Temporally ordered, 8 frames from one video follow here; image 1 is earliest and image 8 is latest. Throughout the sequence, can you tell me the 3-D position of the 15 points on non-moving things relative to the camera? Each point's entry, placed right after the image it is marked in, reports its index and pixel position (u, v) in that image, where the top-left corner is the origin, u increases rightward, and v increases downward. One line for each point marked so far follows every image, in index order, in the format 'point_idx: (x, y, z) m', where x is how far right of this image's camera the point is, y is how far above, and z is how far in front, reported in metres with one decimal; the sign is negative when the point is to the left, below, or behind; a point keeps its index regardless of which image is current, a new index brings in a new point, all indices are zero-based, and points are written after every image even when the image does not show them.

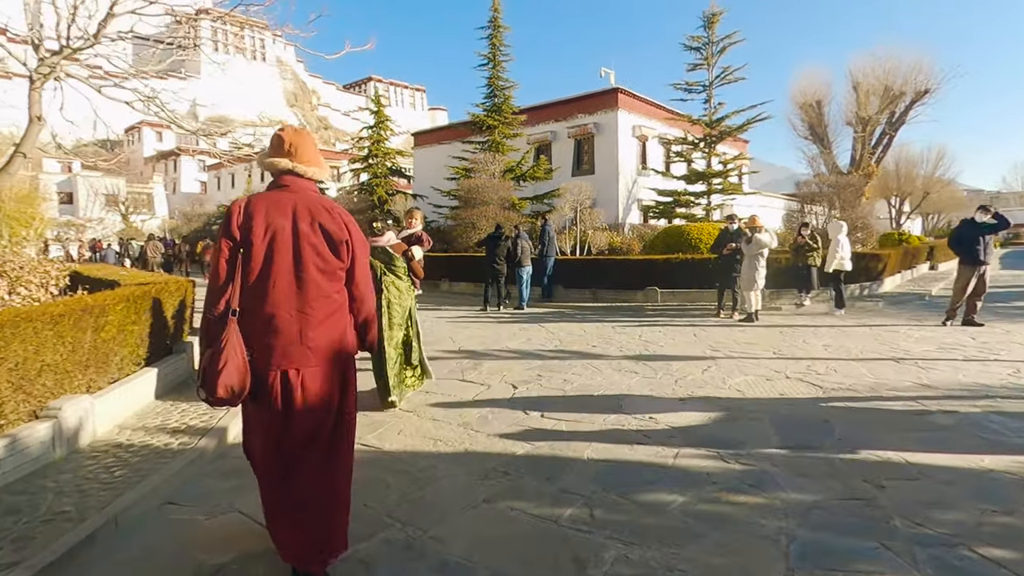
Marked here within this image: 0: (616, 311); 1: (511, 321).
0: (+1.9, -0.4, +9.8) m
1: (0.0, -0.5, +8.6) m
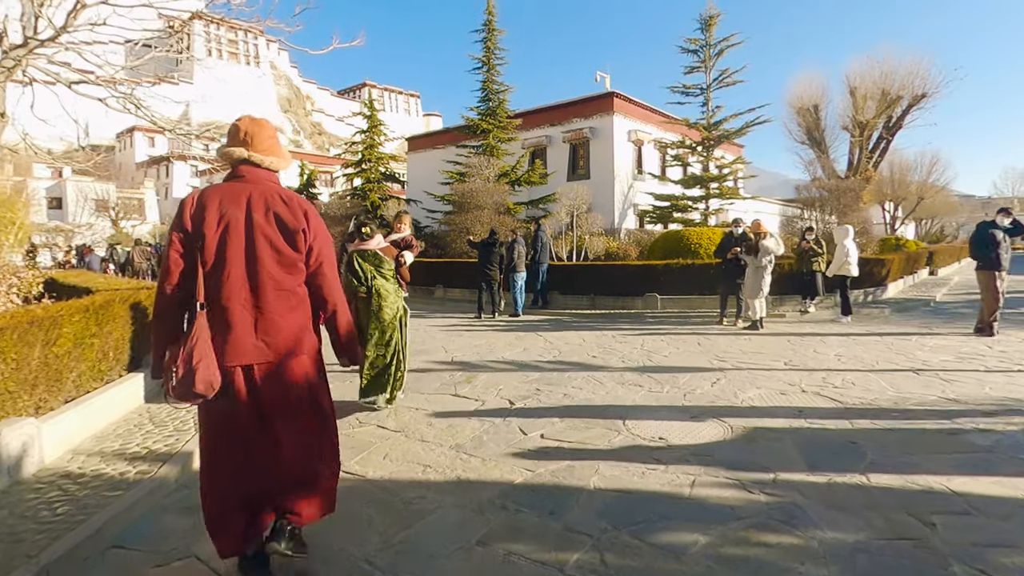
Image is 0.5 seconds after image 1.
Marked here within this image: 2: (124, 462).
0: (+1.8, -0.5, +9.5) m
1: (-0.1, -0.6, +8.3) m
2: (-2.2, -1.0, +3.1) m
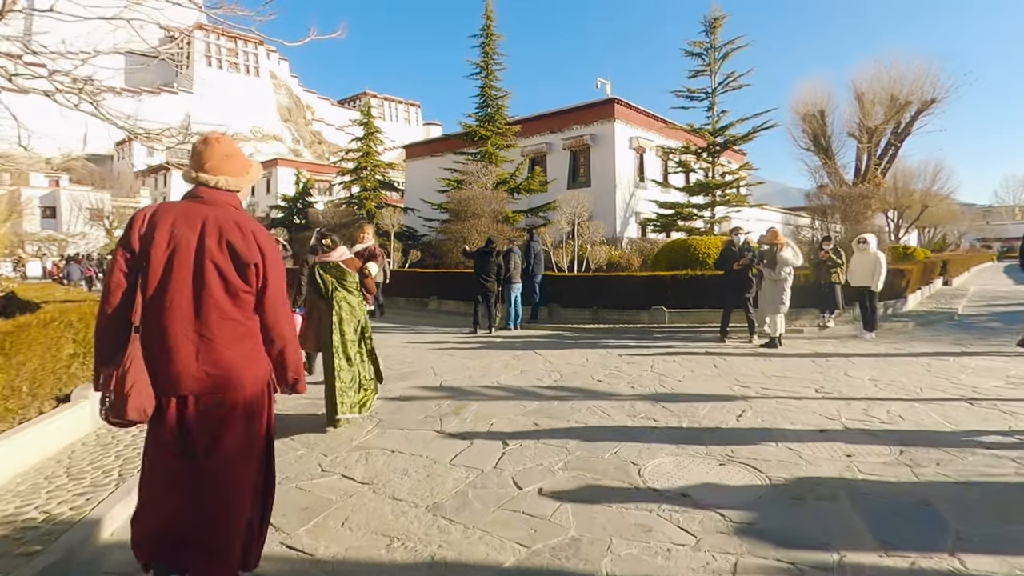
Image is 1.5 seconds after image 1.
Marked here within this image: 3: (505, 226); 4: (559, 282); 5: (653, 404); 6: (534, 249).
0: (+1.8, -0.8, +8.8) m
1: (-0.1, -0.8, +7.6) m
2: (-2.3, -1.1, +2.5) m
3: (-0.2, +2.1, +18.1) m
4: (+0.9, +0.1, +11.0) m
5: (+1.2, -1.0, +4.7) m
6: (+0.4, +0.7, +10.0) m
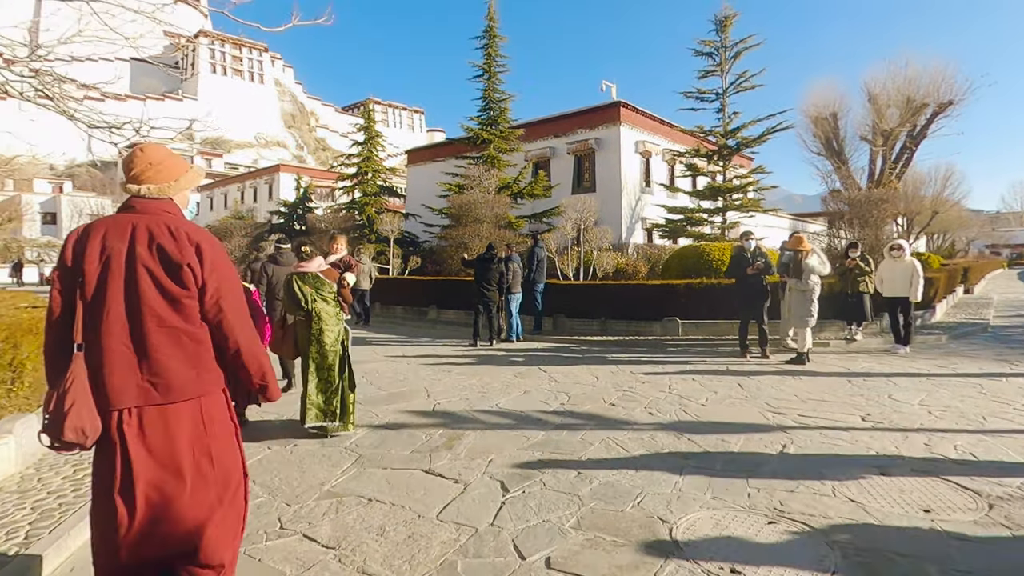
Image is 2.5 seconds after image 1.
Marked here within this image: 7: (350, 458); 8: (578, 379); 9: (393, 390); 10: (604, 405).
0: (+1.8, -0.9, +8.2) m
1: (-0.1, -1.0, +7.0) m
2: (-2.3, -1.2, +1.9) m
3: (-0.1, +1.8, +17.5) m
4: (+1.0, 0.0, +10.4) m
5: (+1.2, -1.1, +4.1) m
6: (+0.4, +0.6, +9.4) m
7: (-1.1, -1.2, +3.7) m
8: (+0.7, -1.0, +6.0) m
9: (-1.2, -1.1, +5.6) m
10: (+0.8, -1.0, +4.9) m
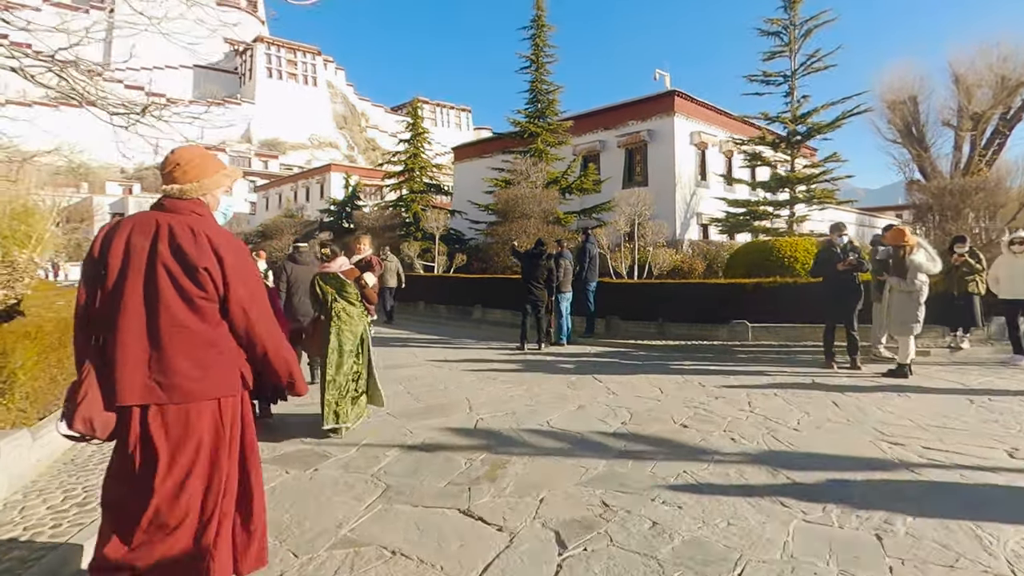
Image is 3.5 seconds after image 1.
0: (+2.5, -0.9, +7.4) m
1: (+0.5, -1.0, +6.4) m
2: (-2.1, -1.2, +1.4) m
3: (+1.4, +1.8, +16.8) m
4: (+1.9, 0.0, +9.7) m
5: (+1.6, -1.1, +3.3) m
6: (+1.2, +0.6, +8.7) m
7: (-0.8, -1.2, +3.1) m
8: (+1.2, -1.0, +5.3) m
9: (-0.7, -1.0, +5.1) m
10: (+1.2, -1.0, +4.1) m
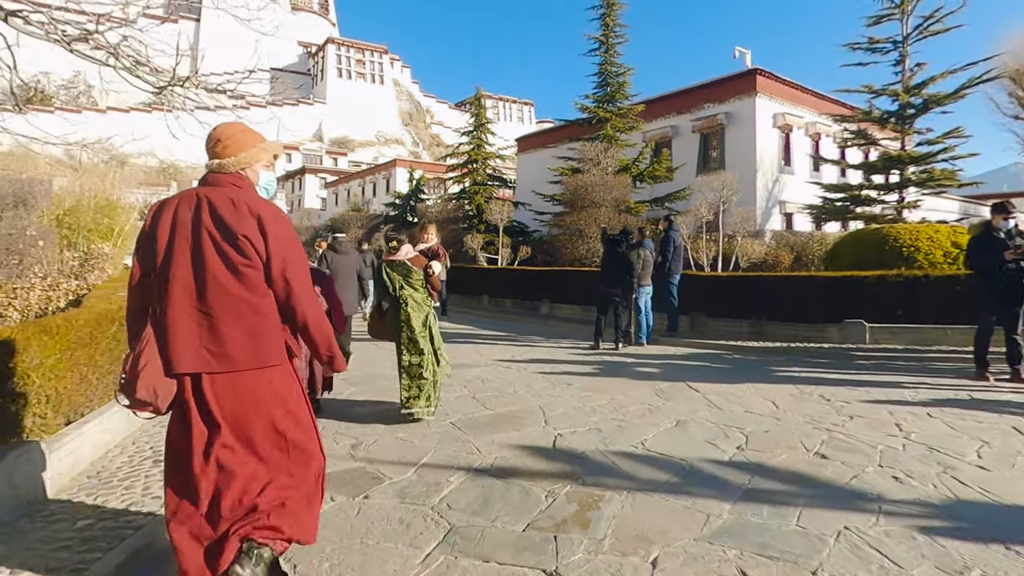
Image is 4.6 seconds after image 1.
0: (+3.4, -0.8, +6.3) m
1: (+1.3, -0.9, +5.5) m
2: (-1.9, -1.2, +0.9) m
3: (+3.3, +2.0, +15.8) m
4: (+3.0, +0.1, +8.7) m
5: (+2.0, -1.1, +2.4) m
6: (+2.3, +0.7, +7.8) m
7: (-0.3, -1.1, +2.5) m
8: (+1.9, -0.9, +4.4) m
9: (-0.1, -1.0, +4.4) m
10: (+1.8, -1.0, +3.2) m
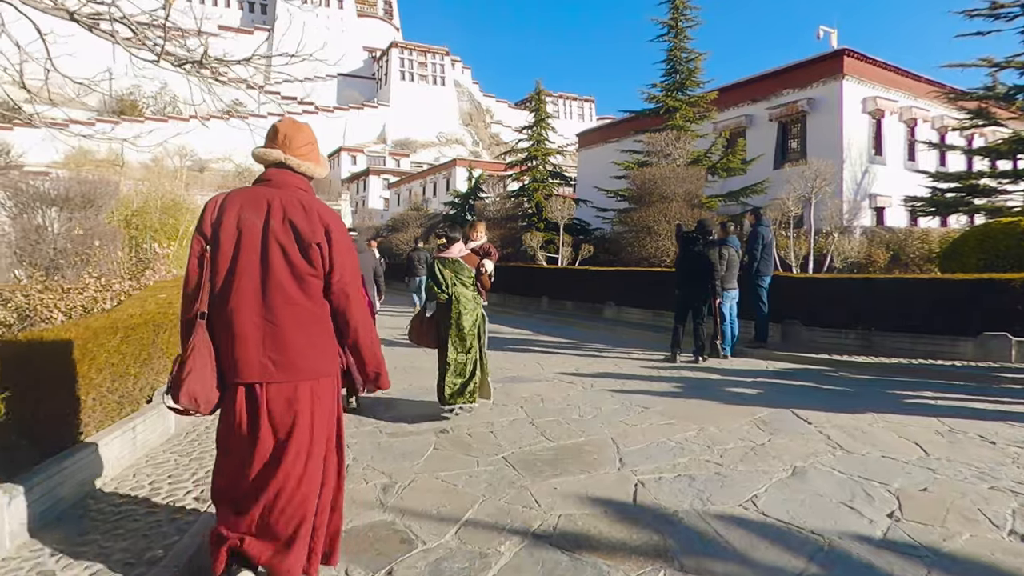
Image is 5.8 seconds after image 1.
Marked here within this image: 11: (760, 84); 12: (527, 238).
0: (+4.0, -0.9, +5.2) m
1: (+1.9, -0.9, +4.6) m
2: (-1.8, -1.2, +0.4) m
3: (+5.0, +2.0, +14.6) m
4: (+3.9, 0.0, +7.5) m
5: (+2.2, -1.1, +1.4) m
6: (+3.1, +0.6, +6.7) m
7: (-0.1, -1.1, +1.8) m
8: (+2.3, -1.0, +3.4) m
9: (+0.4, -1.0, +3.6) m
10: (+2.1, -1.0, +2.3) m
11: (+8.5, +7.0, +18.6) m
12: (+0.5, +1.8, +19.4) m
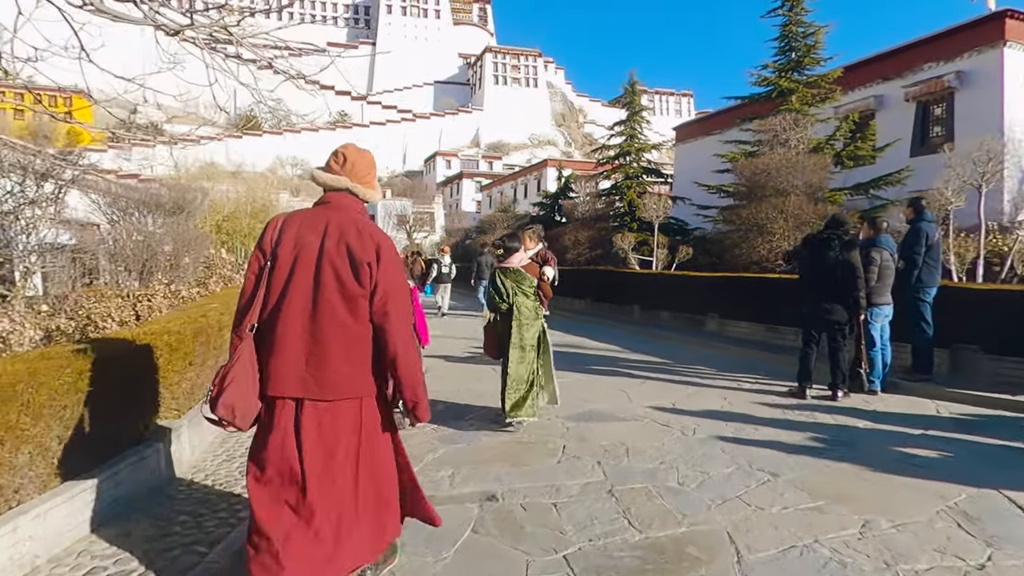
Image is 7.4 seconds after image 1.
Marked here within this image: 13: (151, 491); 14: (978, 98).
0: (+4.5, -1.0, +3.5) m
1: (+2.3, -1.1, +3.3) m
2: (-2.0, -1.3, -0.3) m
3: (+7.1, +1.8, +12.5) m
4: (+4.8, -0.1, +5.8) m
5: (+2.1, -1.2, 0.0) m
6: (+3.9, +0.5, +5.1) m
7: (-0.1, -1.3, +0.8) m
8: (+2.6, -1.1, +2.0) m
9: (+0.7, -1.1, +2.5) m
10: (+2.1, -1.2, +0.9) m
11: (+11.3, +6.8, +15.9) m
12: (+3.5, +1.6, +18.1) m
13: (-1.9, -1.1, +3.0) m
14: (+12.0, +4.9, +13.8) m
